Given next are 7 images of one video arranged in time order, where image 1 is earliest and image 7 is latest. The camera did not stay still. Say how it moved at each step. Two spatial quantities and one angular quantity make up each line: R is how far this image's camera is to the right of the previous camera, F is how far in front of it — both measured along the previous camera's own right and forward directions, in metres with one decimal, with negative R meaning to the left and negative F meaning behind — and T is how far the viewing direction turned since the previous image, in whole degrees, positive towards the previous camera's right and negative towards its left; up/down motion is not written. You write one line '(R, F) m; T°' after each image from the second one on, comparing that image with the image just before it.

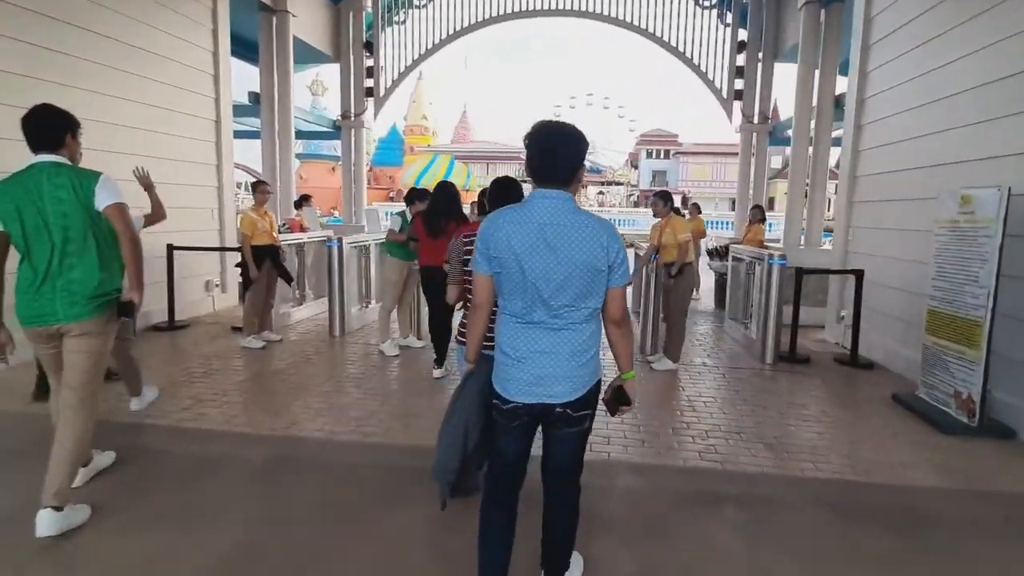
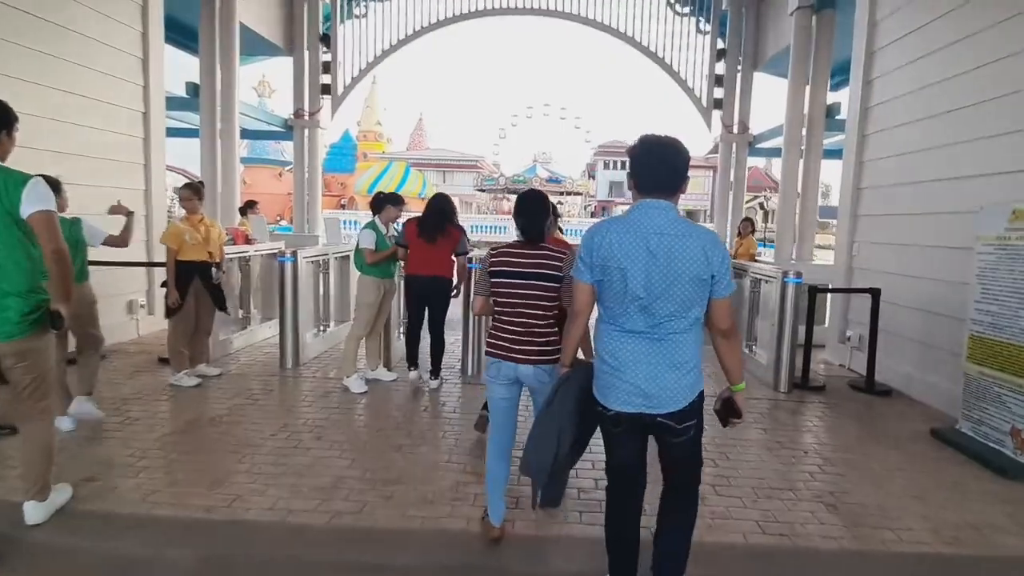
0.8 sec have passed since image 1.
(-0.4, +0.9) m; +5°
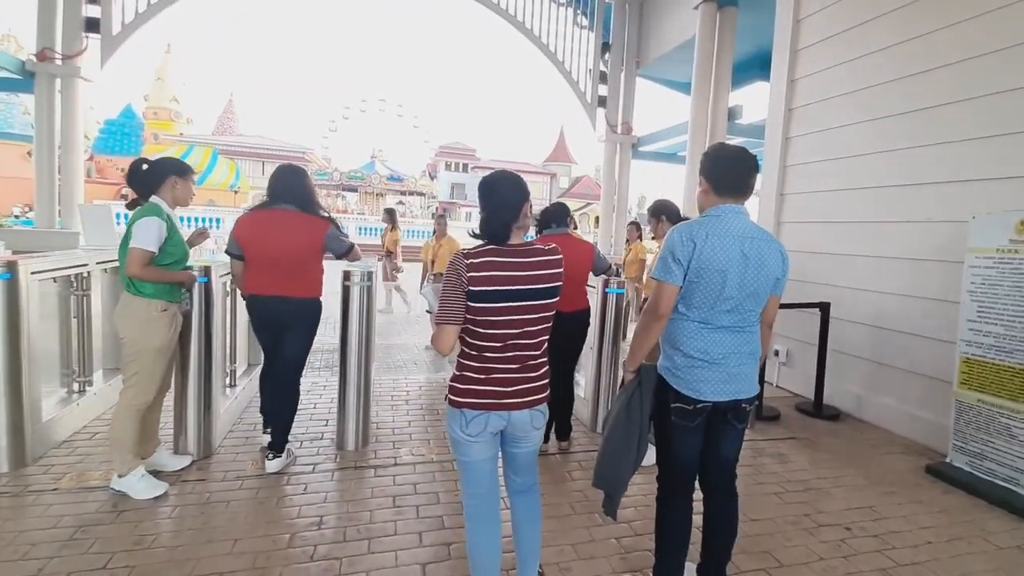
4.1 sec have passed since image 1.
(-0.6, +1.9) m; +18°
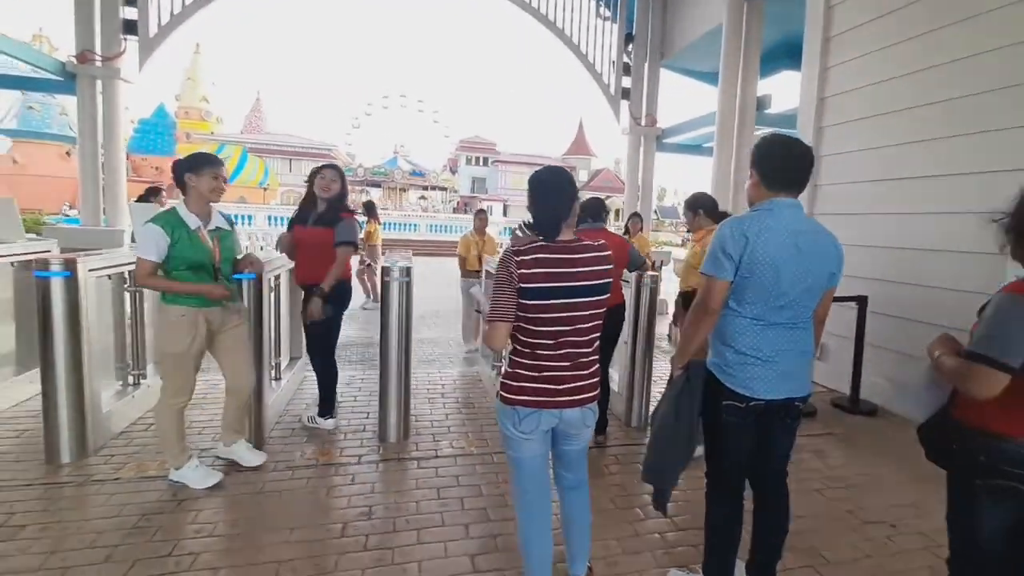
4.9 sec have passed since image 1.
(-0.1, 0.0) m; -2°
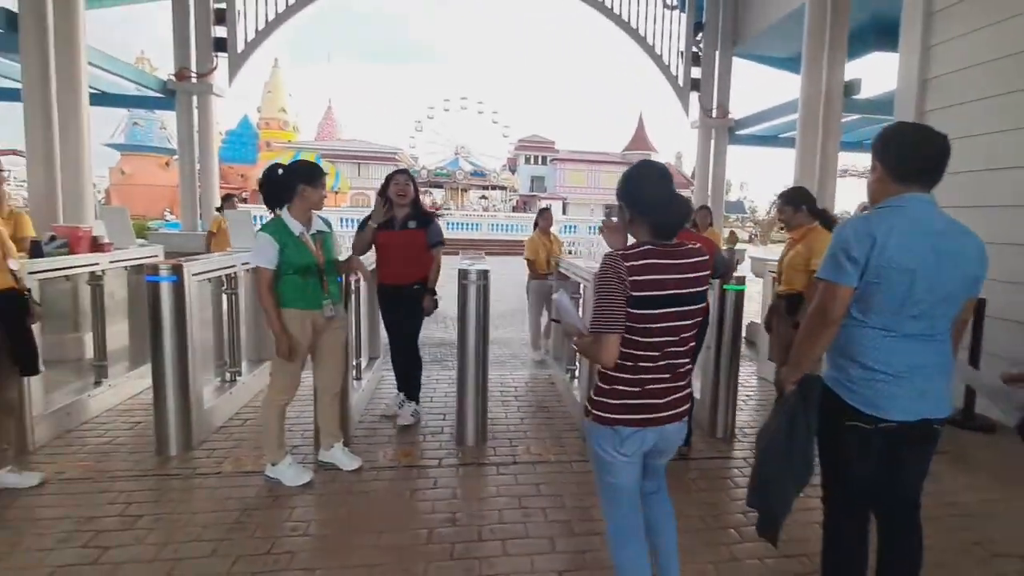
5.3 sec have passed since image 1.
(-0.2, +0.1) m; -7°
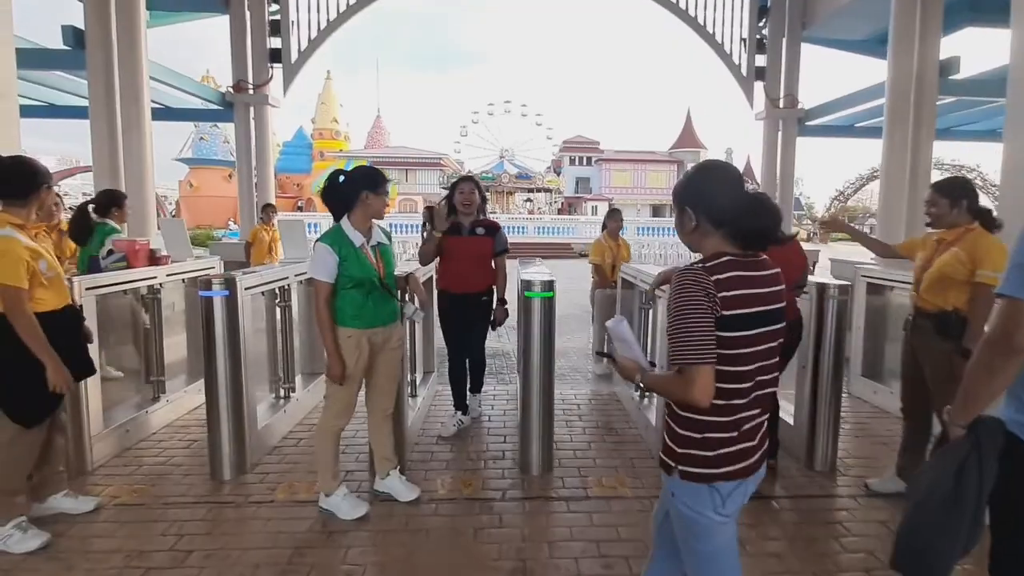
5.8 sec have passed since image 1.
(-0.2, +0.4) m; -5°
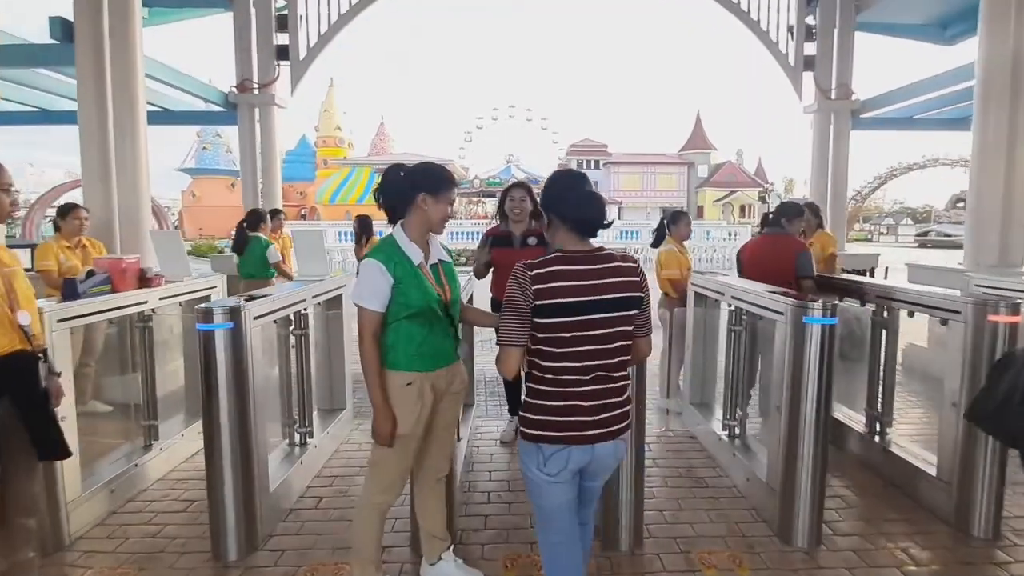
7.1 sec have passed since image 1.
(-0.4, +0.8) m; -1°
